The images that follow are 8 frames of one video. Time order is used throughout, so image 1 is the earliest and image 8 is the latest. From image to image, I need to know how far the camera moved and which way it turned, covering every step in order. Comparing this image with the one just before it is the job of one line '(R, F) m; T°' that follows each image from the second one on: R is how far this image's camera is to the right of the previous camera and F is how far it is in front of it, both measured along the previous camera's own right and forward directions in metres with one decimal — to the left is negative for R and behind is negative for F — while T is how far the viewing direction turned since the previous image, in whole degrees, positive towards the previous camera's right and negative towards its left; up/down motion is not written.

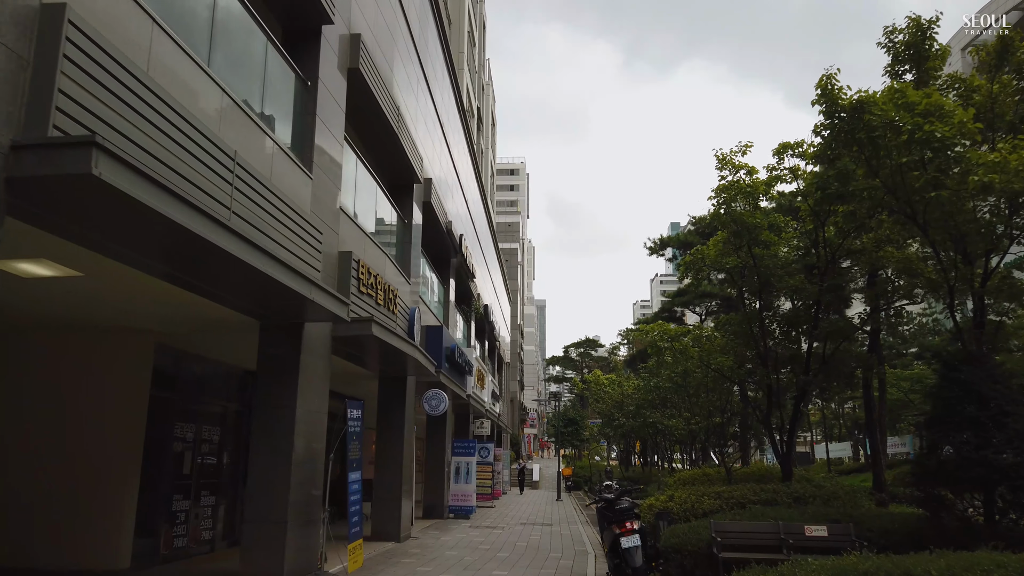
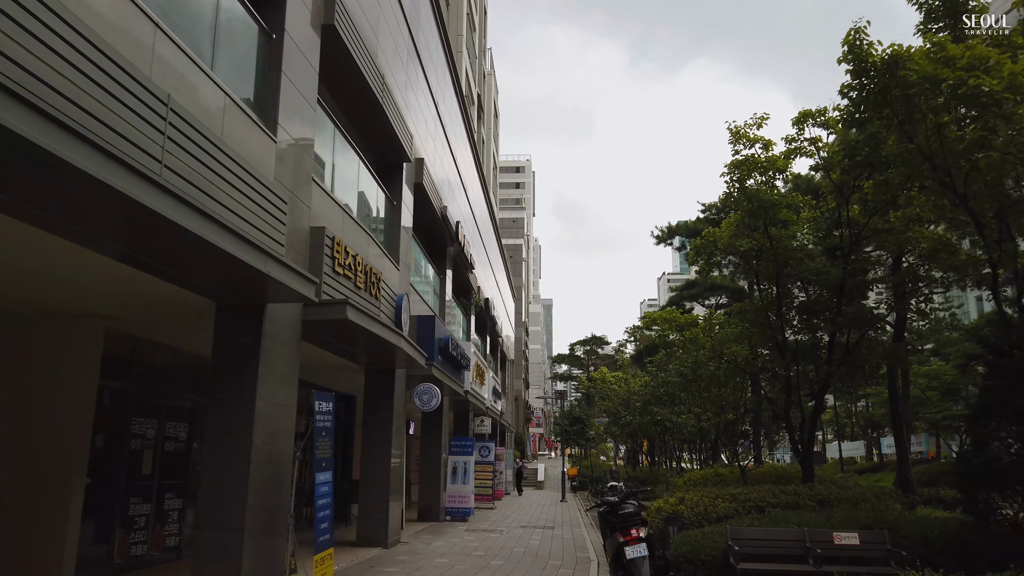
(+0.2, +1.1) m; -1°
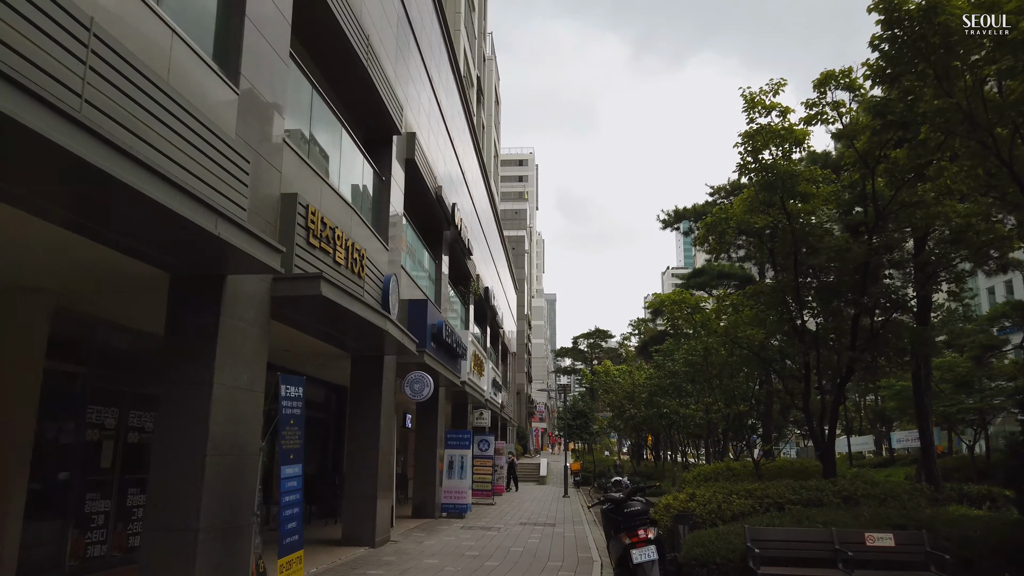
(+0.1, +1.0) m; 0°
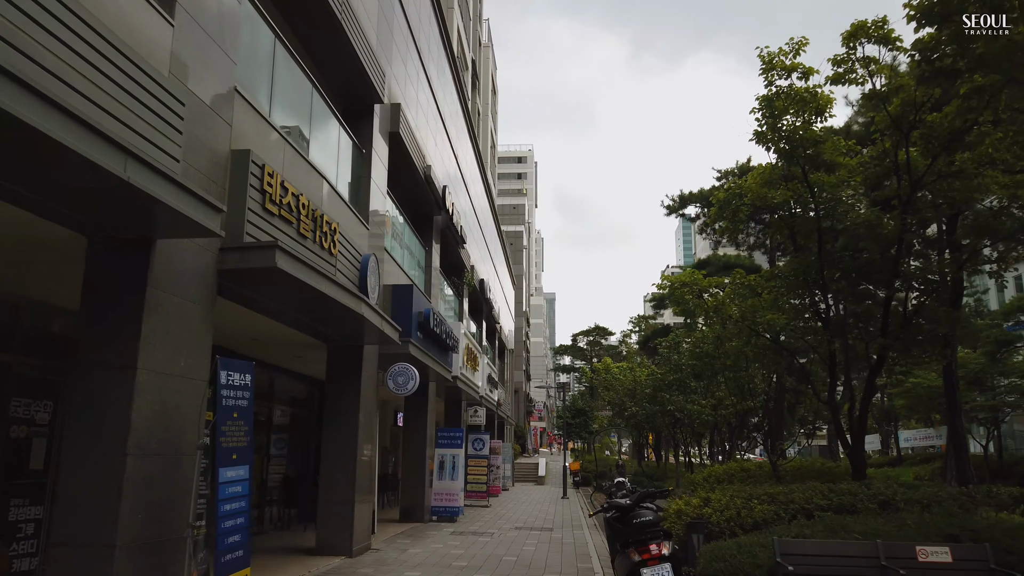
(+0.1, +1.2) m; 0°
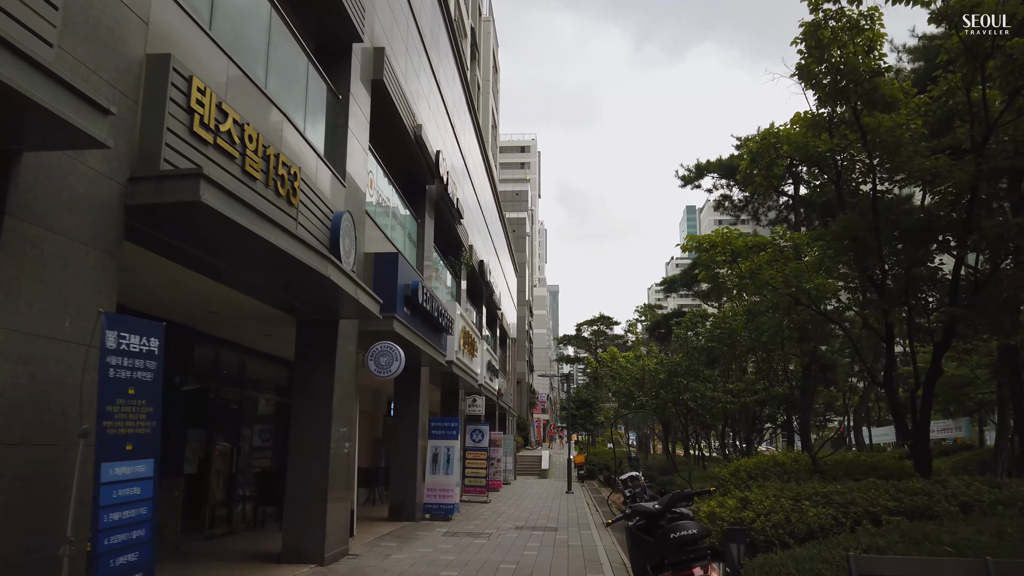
(+0.1, +1.6) m; 0°
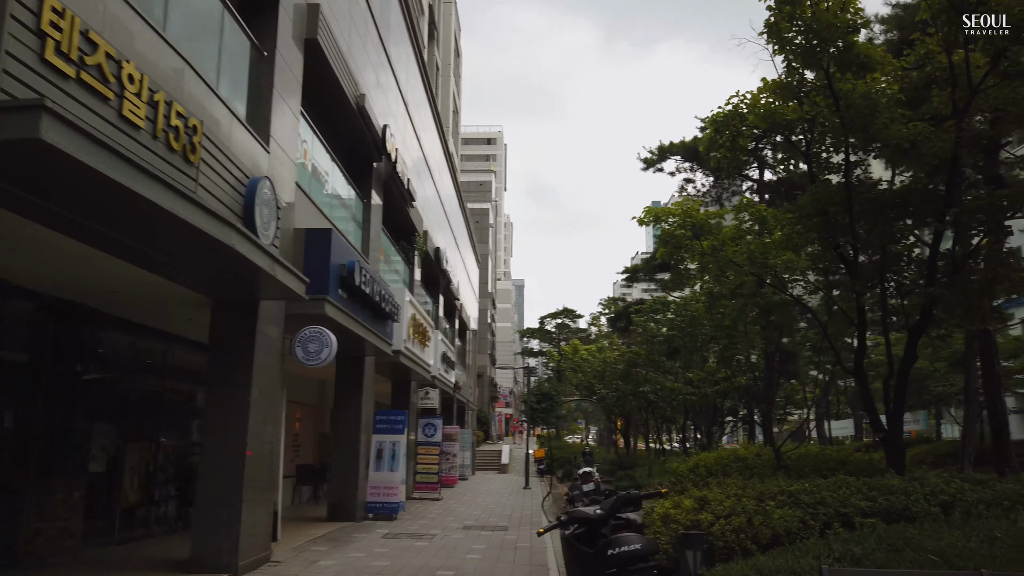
(+0.3, +0.9) m; +3°
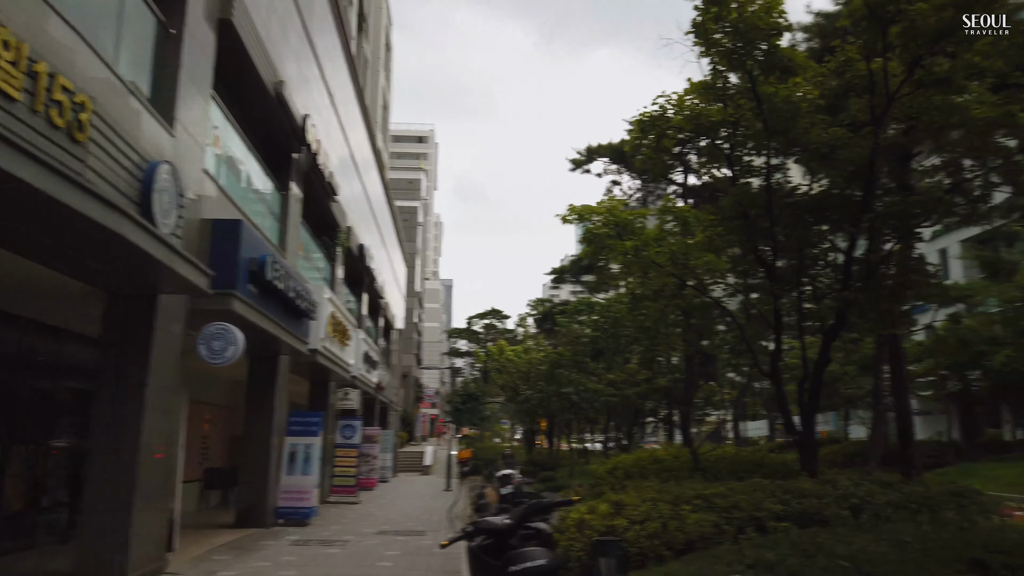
(+0.1, +0.3) m; +5°
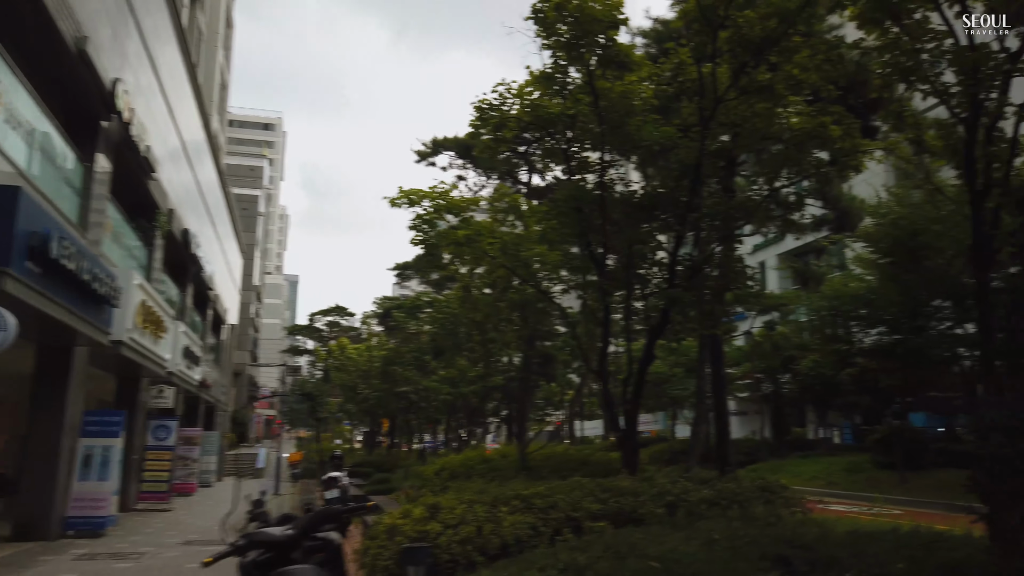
(+0.3, +0.4) m; +11°
